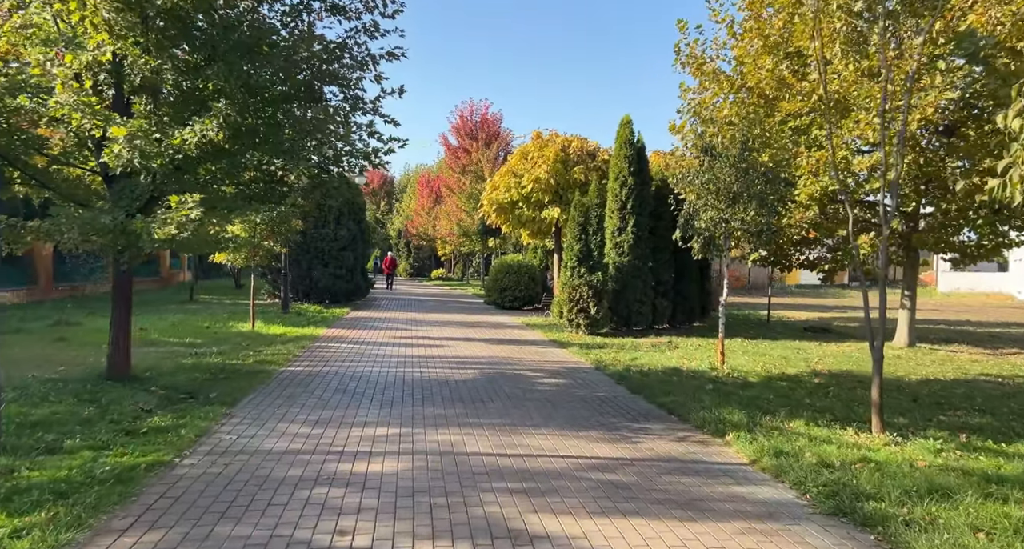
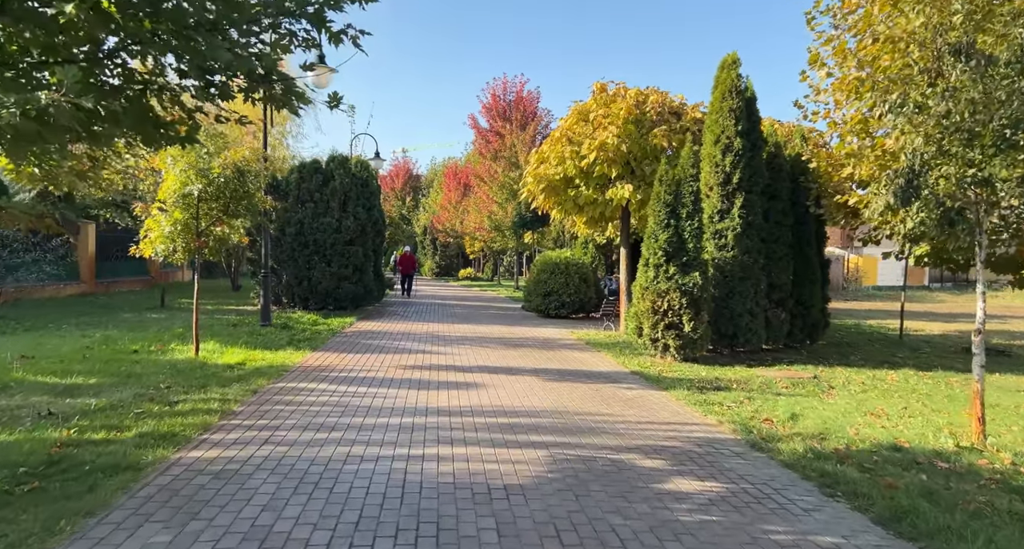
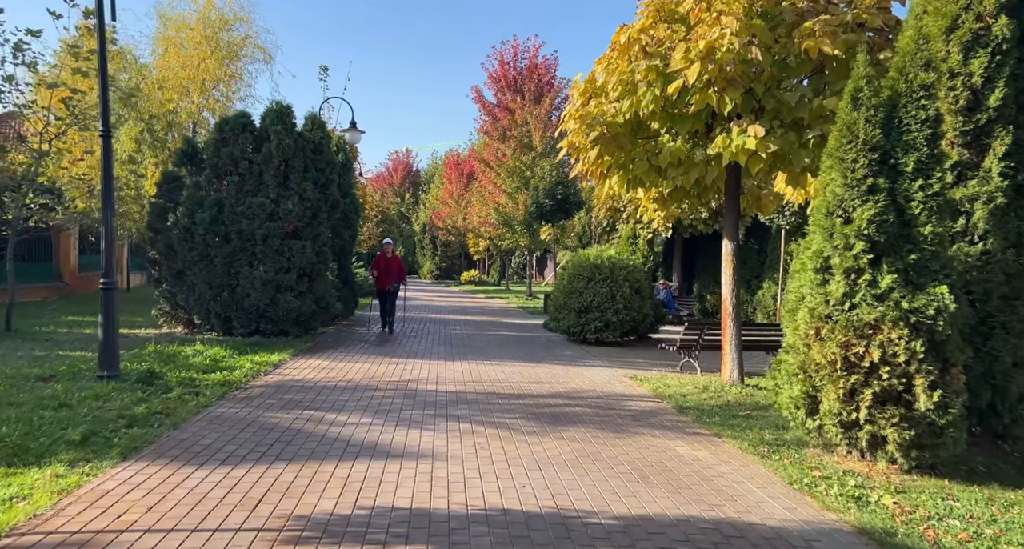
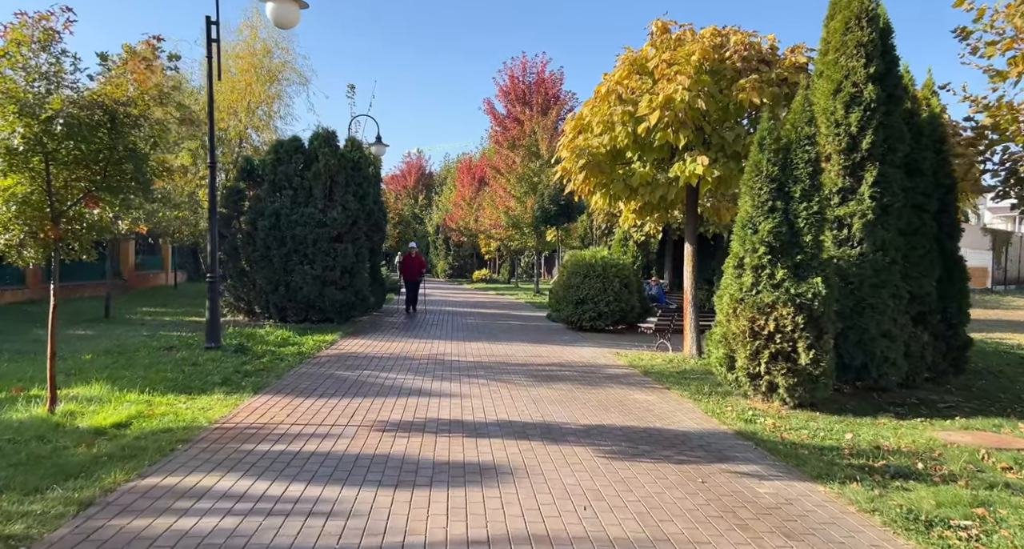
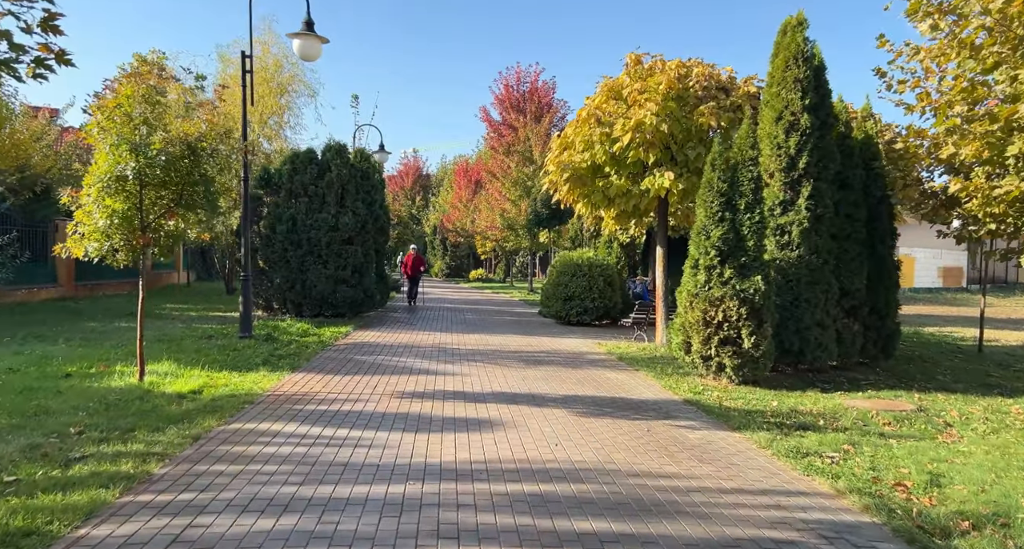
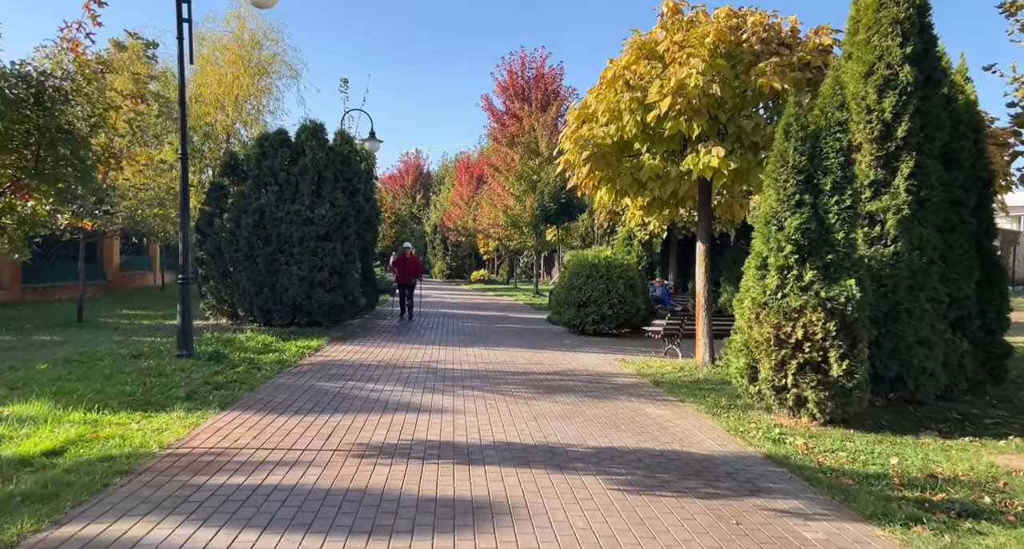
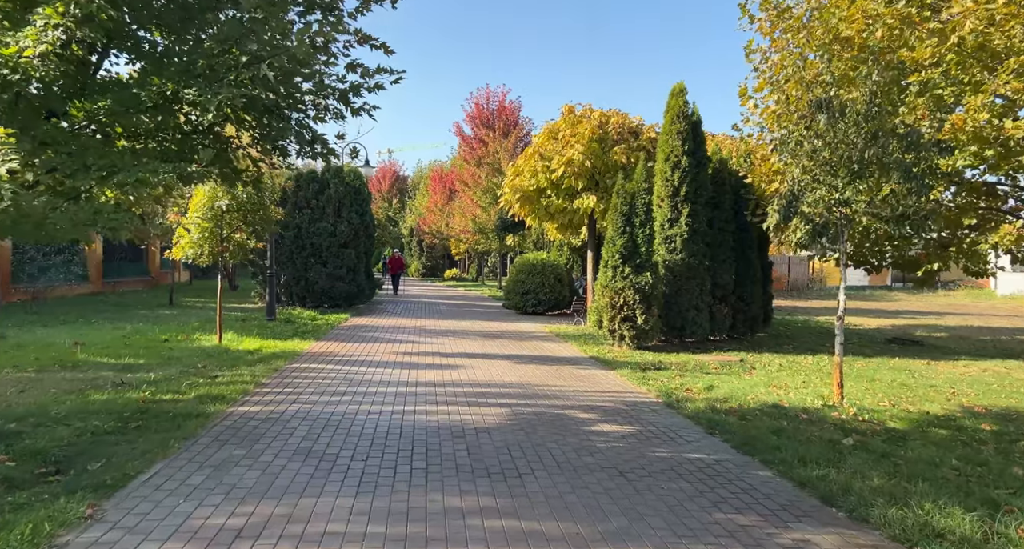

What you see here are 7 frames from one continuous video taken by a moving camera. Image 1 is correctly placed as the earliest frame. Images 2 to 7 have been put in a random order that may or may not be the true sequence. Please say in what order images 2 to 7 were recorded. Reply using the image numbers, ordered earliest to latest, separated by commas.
7, 2, 5, 4, 6, 3
